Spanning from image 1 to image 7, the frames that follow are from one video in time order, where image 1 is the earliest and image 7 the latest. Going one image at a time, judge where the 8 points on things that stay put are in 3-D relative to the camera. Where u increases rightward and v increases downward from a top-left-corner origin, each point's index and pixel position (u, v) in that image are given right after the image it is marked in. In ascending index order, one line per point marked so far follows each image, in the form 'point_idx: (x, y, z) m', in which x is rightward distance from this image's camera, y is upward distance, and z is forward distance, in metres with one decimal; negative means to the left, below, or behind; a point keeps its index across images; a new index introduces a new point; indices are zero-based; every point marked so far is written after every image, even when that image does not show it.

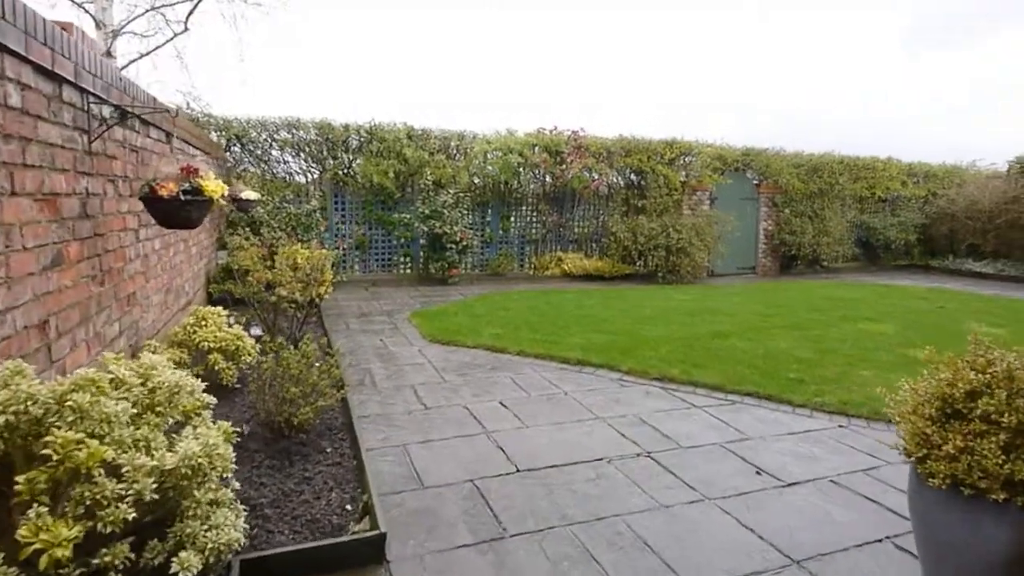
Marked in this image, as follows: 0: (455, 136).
0: (-0.9, +2.5, +9.0) m
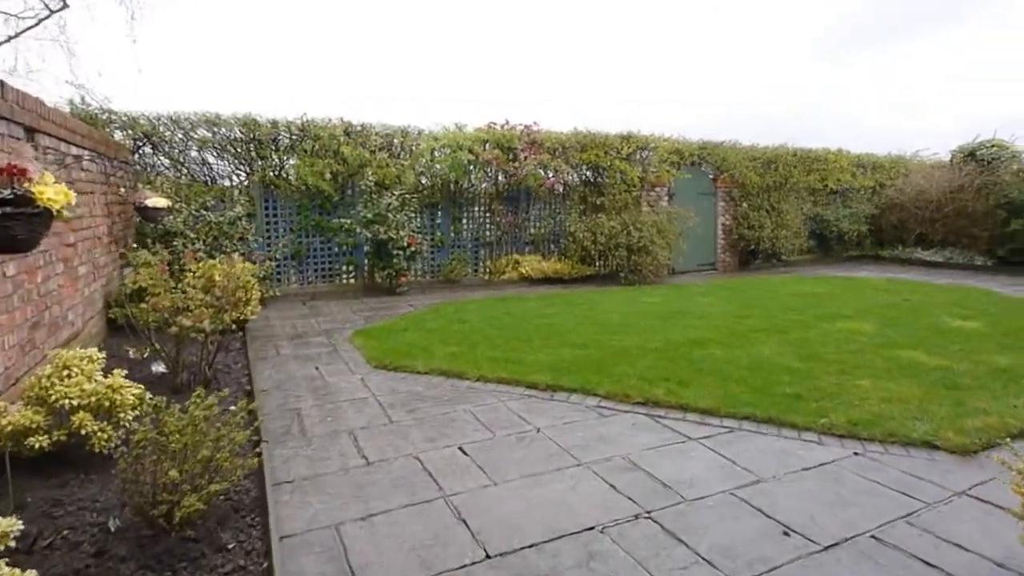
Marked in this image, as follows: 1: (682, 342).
0: (-1.7, +2.3, +8.3) m
1: (+1.6, -0.5, +5.1) m
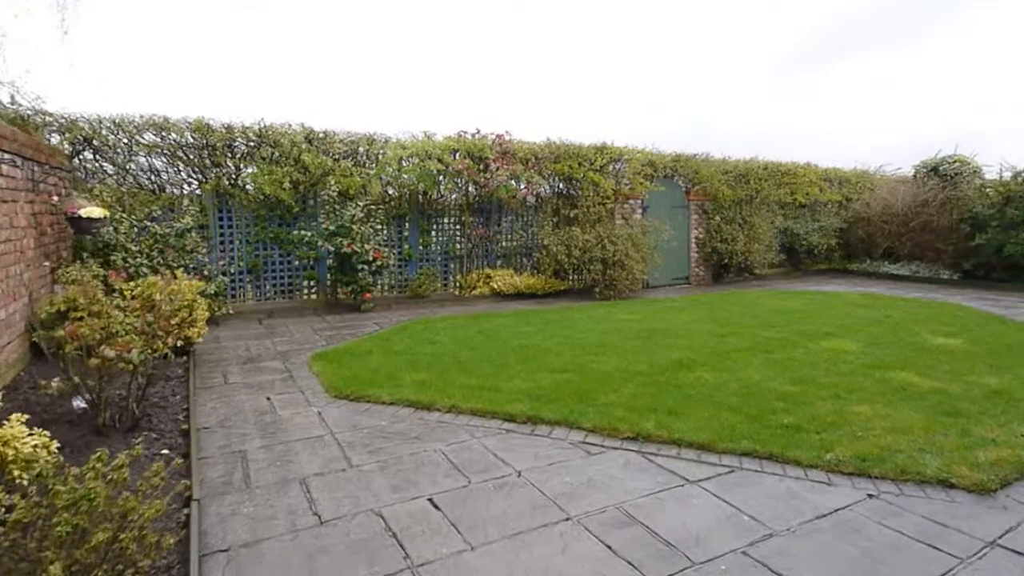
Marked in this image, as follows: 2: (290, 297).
0: (-2.1, +2.1, +7.9) m
1: (+1.3, -0.7, +4.8) m
2: (-3.2, -0.1, +7.9) m
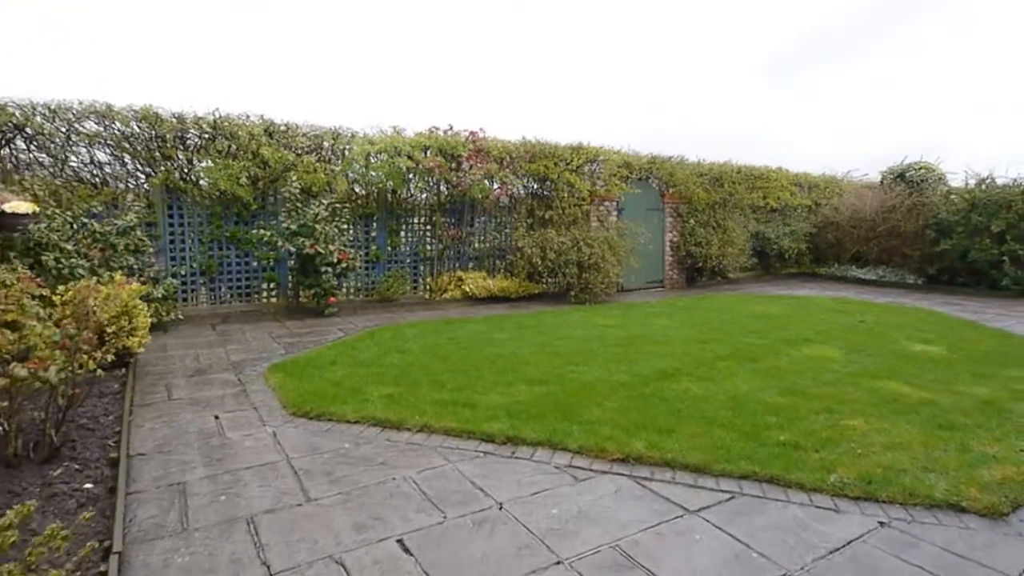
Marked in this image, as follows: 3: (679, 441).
0: (-2.4, +2.1, +7.4) m
1: (+1.1, -0.7, +4.6) m
2: (-3.5, -0.2, +7.4) m
3: (+1.0, -0.9, +3.2) m
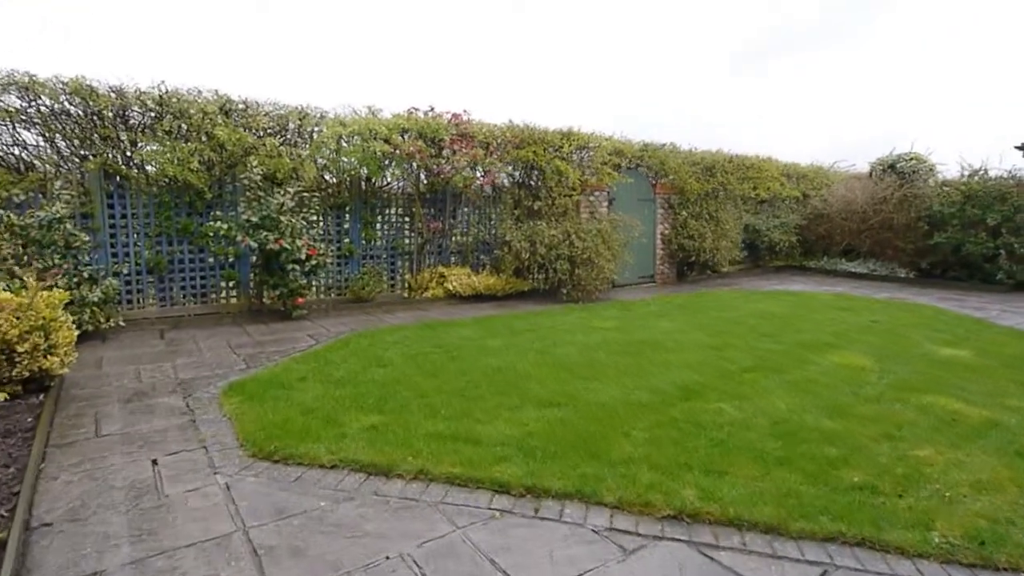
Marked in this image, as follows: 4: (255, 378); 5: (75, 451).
0: (-2.6, +2.1, +6.6) m
1: (+1.2, -0.7, +4.0) m
2: (-3.6, -0.2, +6.6) m
3: (+1.1, -0.9, +2.6) m
4: (-1.9, -0.7, +4.1) m
5: (-2.3, -0.9, +3.0) m
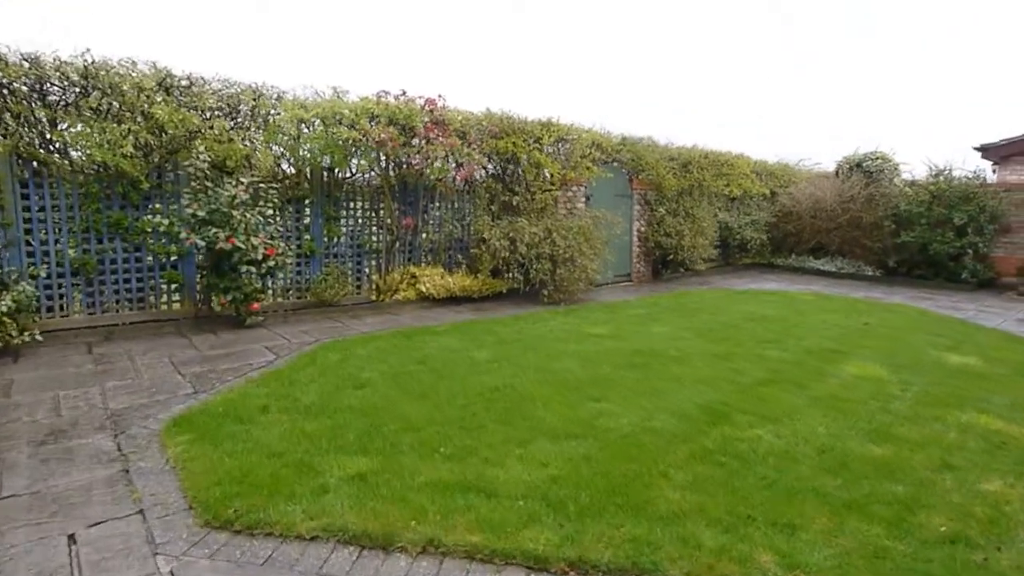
0: (-2.7, +2.0, +5.8) m
1: (+1.2, -0.8, +3.5) m
2: (-3.8, -0.2, +5.7) m
3: (+1.2, -1.0, +2.2) m
4: (-1.9, -0.7, +3.4) m
5: (-2.2, -0.9, +2.2) m
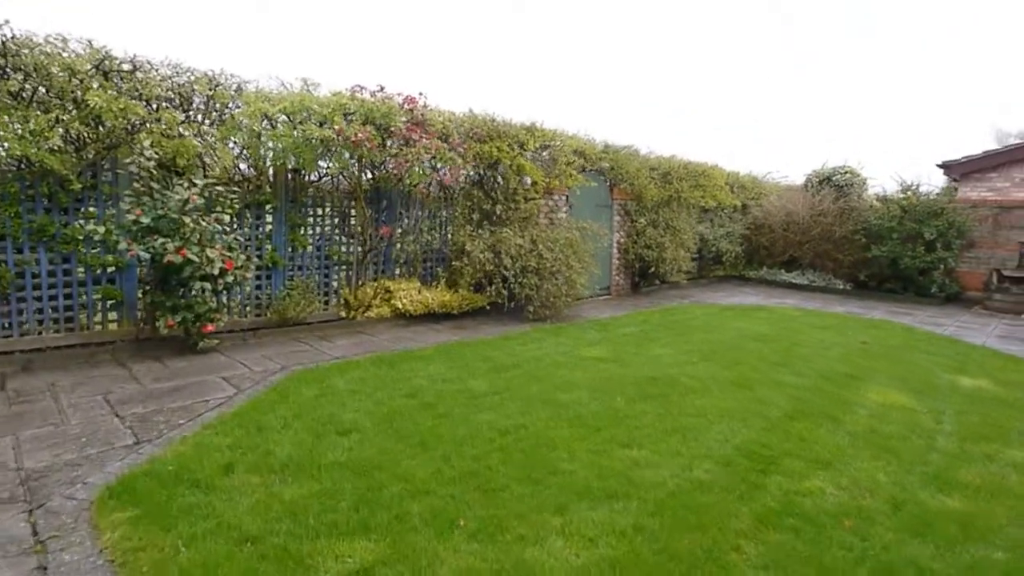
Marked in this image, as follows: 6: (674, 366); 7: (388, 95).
0: (-2.8, +1.9, +5.1) m
1: (+1.3, -0.9, +3.1) m
2: (-3.9, -0.4, +4.9) m
3: (+1.4, -1.1, +1.7) m
4: (-1.7, -0.9, +2.7) m
5: (-2.0, -1.1, +1.5) m
6: (+1.5, -0.7, +5.0) m
7: (-1.4, +2.1, +6.1) m
